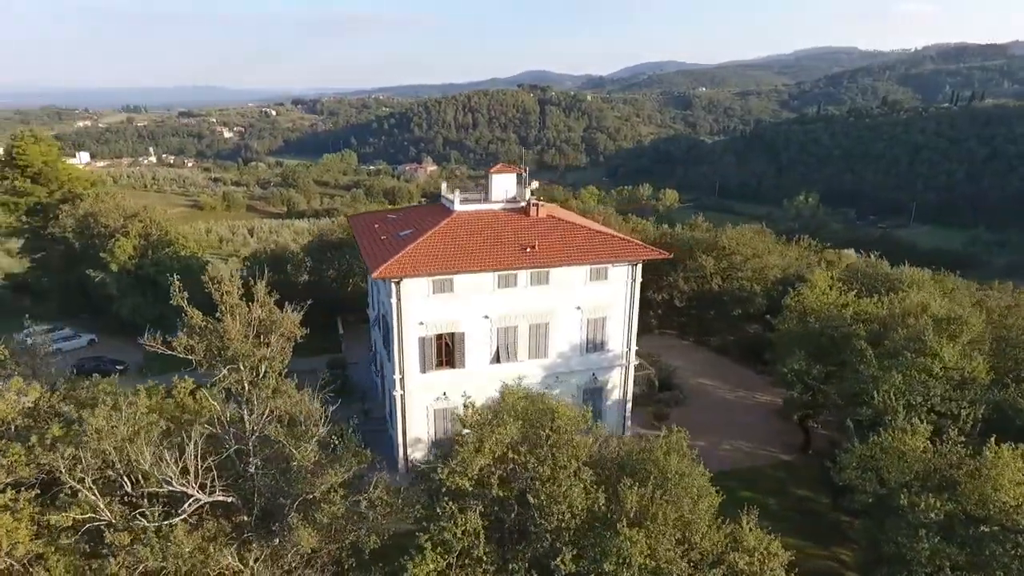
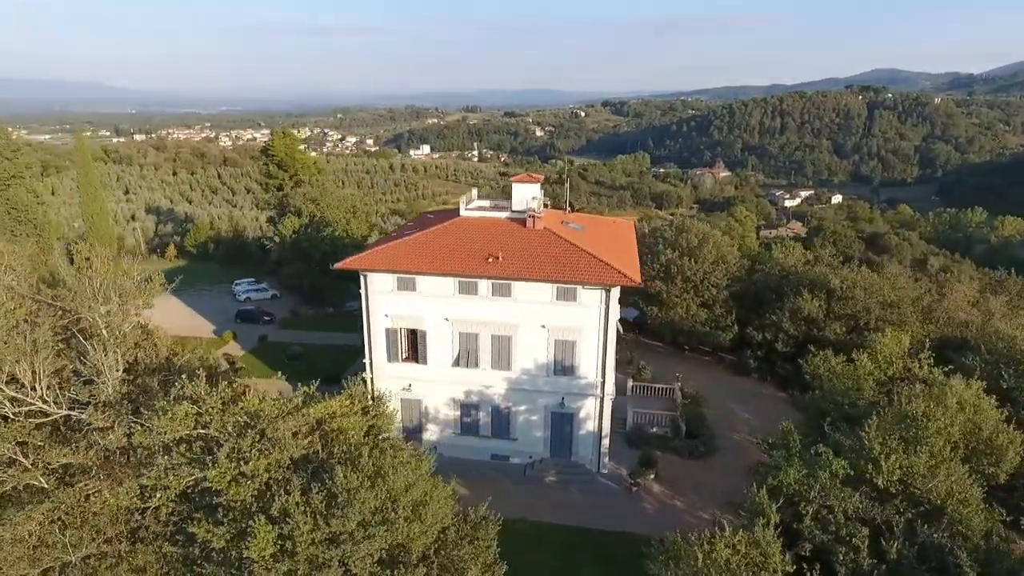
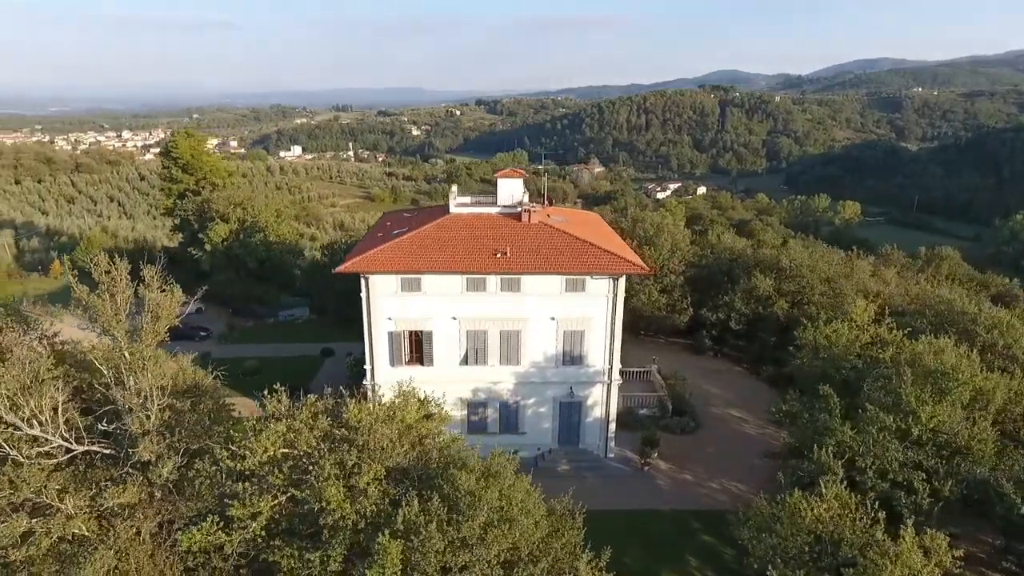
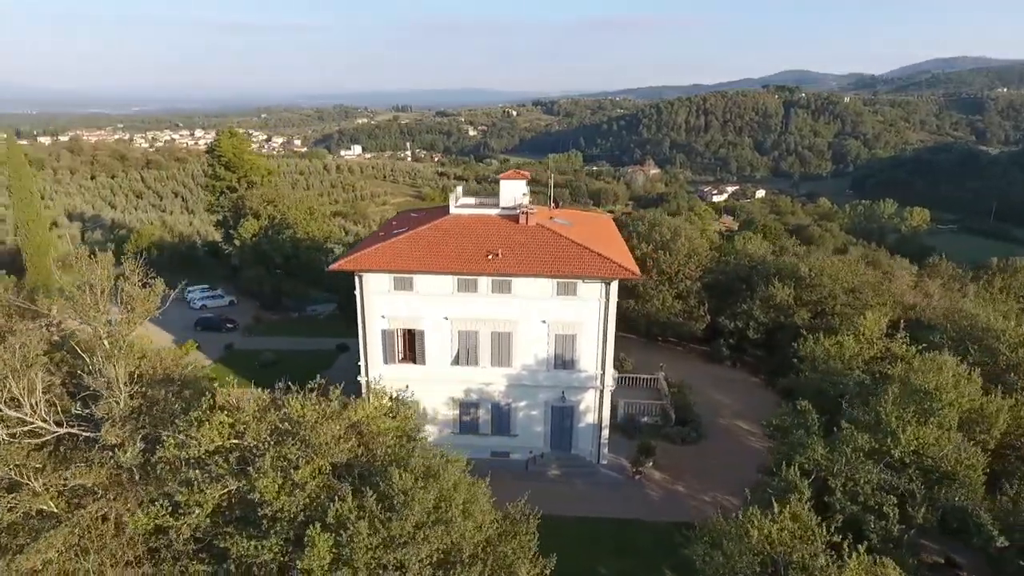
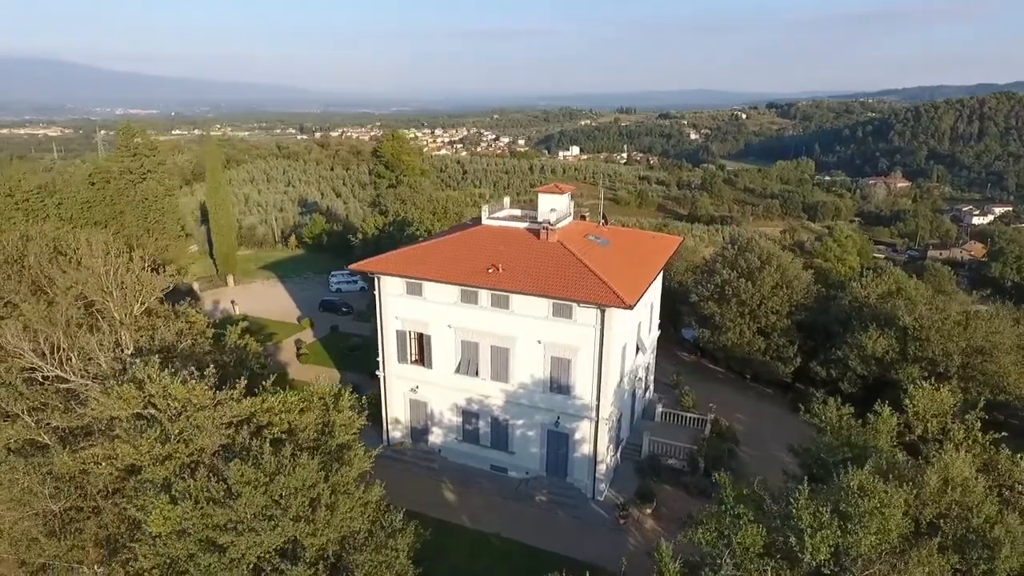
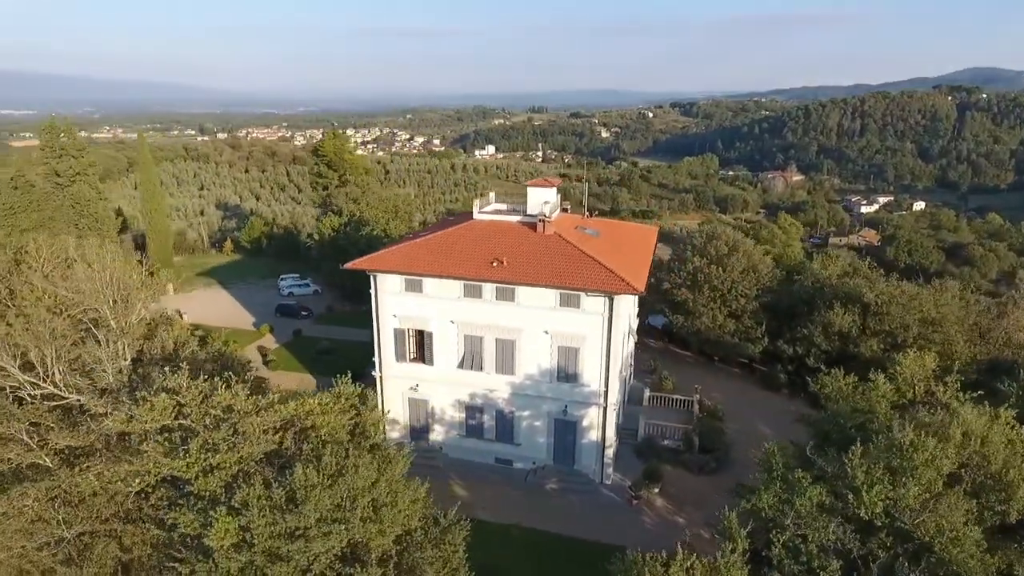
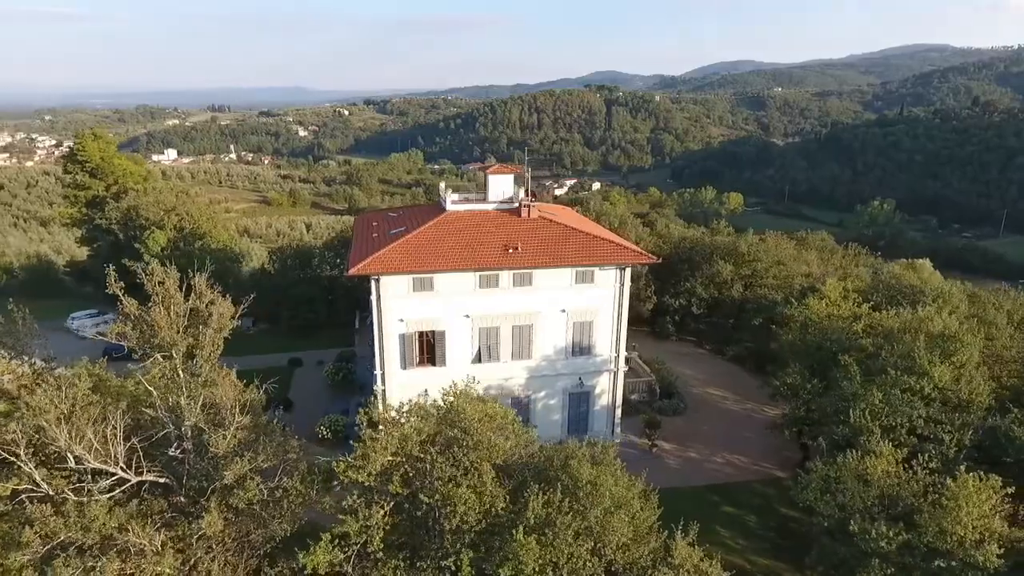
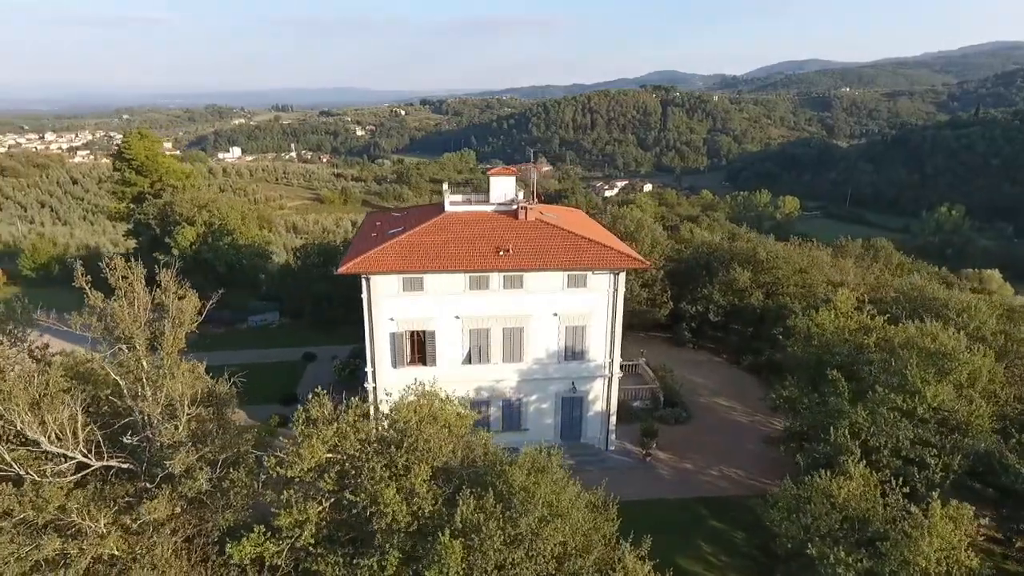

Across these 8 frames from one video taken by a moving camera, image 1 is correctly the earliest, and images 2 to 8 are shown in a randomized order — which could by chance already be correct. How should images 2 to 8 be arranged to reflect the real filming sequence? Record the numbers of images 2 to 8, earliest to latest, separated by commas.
7, 8, 3, 4, 2, 6, 5
